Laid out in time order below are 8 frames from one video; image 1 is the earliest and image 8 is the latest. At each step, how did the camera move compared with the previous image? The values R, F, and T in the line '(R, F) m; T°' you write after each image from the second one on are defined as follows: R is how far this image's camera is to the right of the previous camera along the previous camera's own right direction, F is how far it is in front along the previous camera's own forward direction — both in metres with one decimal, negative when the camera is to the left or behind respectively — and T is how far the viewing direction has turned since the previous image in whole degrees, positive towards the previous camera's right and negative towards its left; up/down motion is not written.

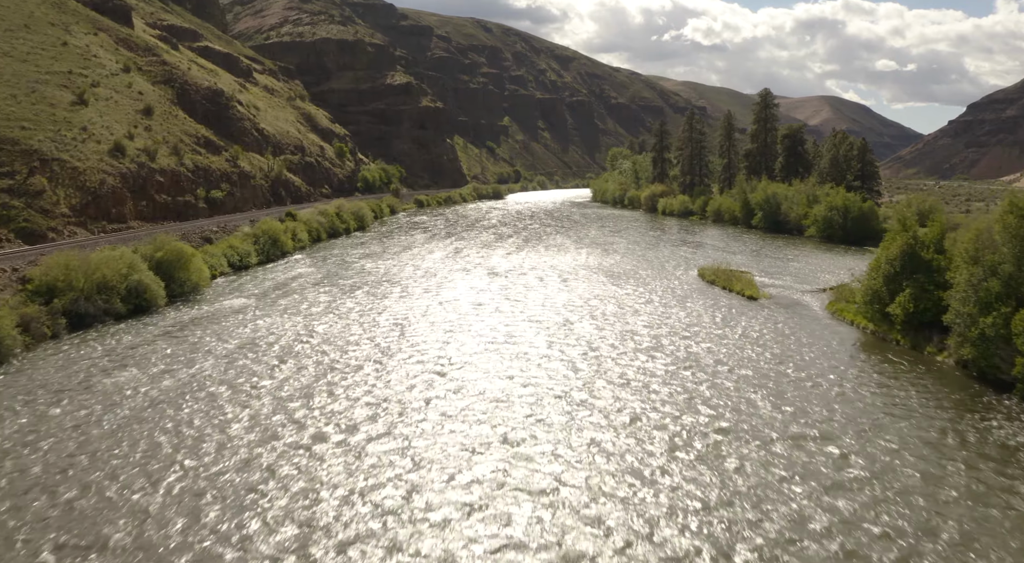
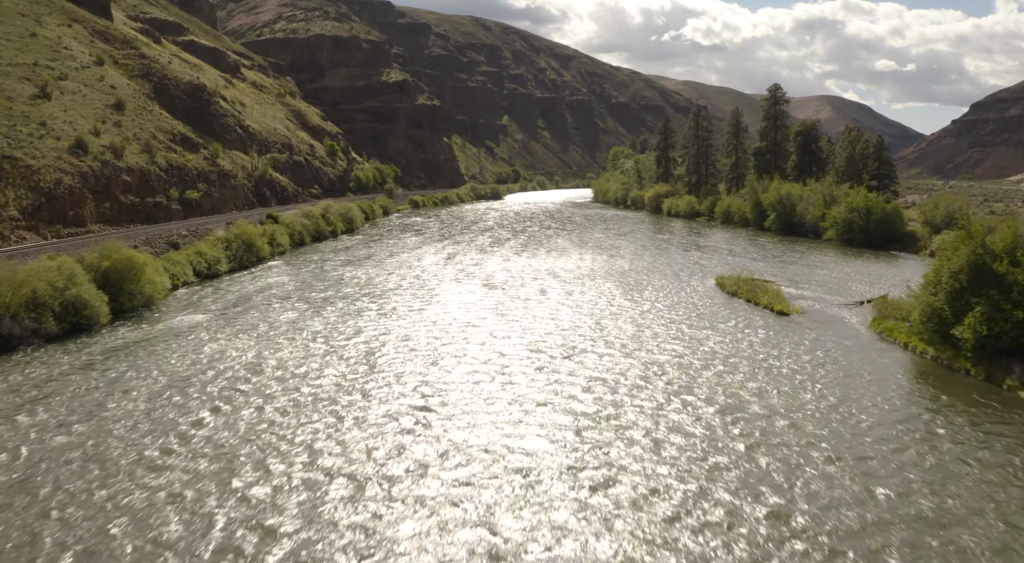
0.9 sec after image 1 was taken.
(+0.2, +5.3) m; 0°
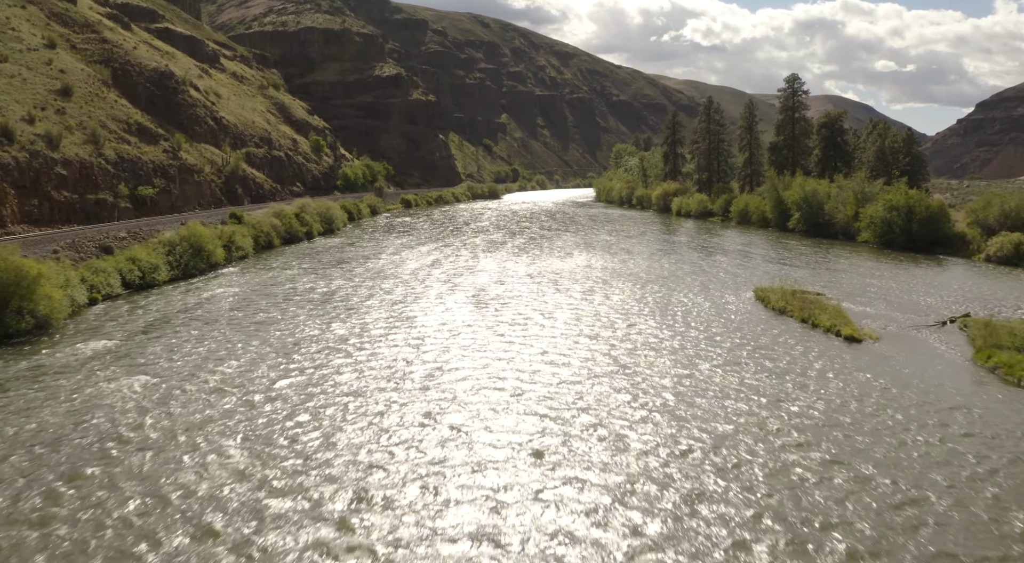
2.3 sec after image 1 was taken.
(+0.3, +8.3) m; 0°
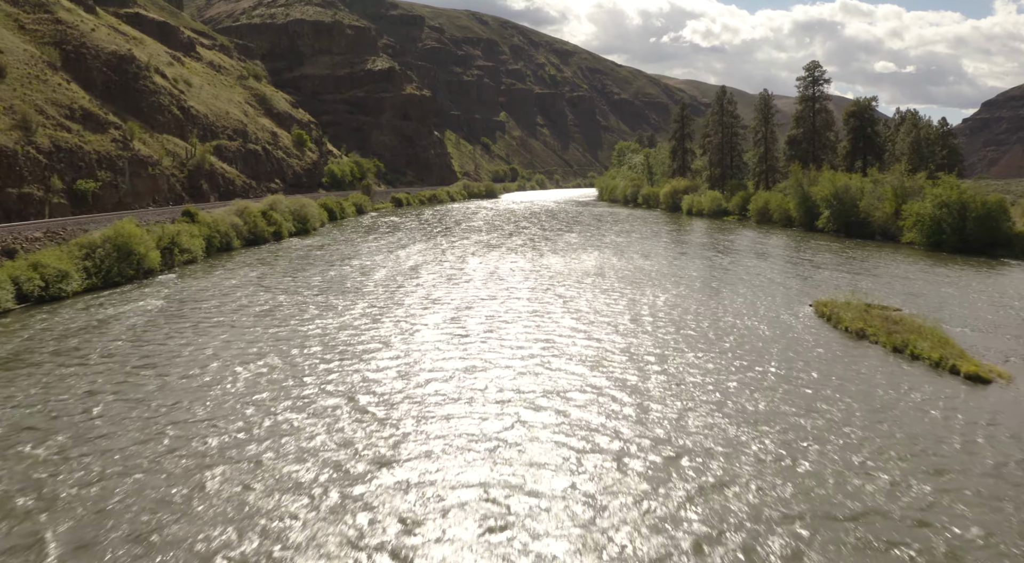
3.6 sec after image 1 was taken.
(+0.2, +8.2) m; 0°
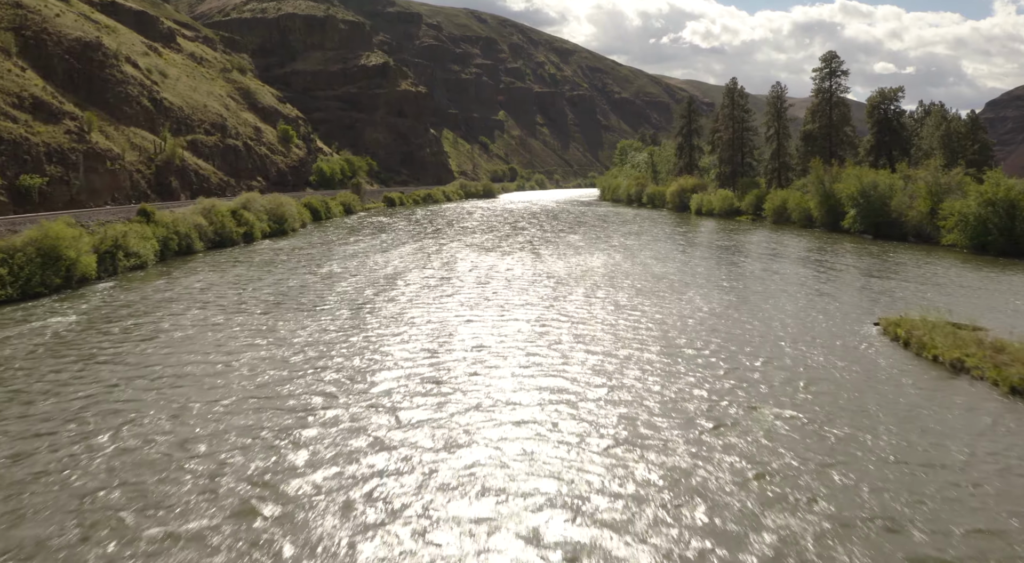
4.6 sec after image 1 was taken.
(+0.2, +5.9) m; 0°
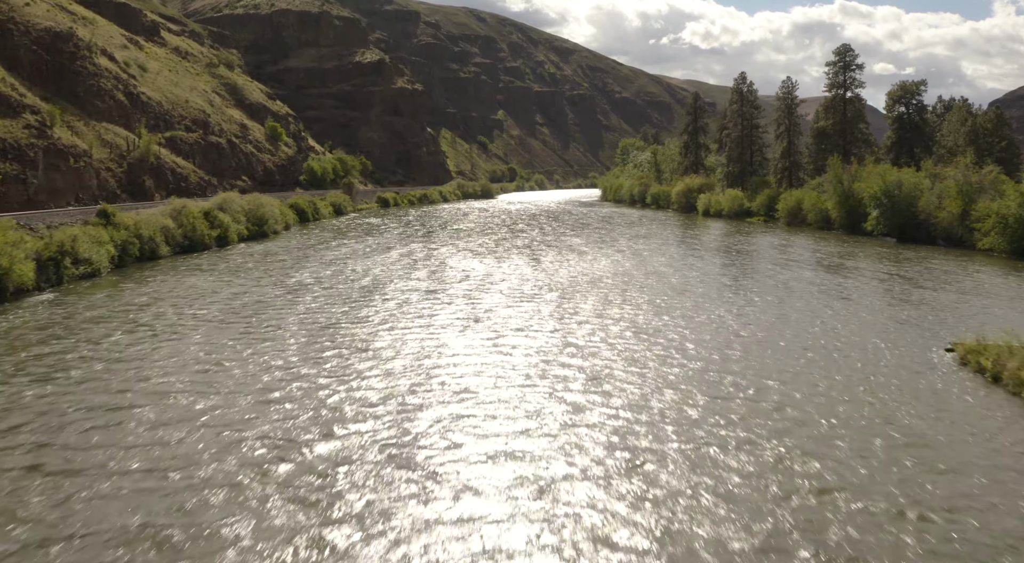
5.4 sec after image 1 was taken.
(+0.1, +4.4) m; 0°
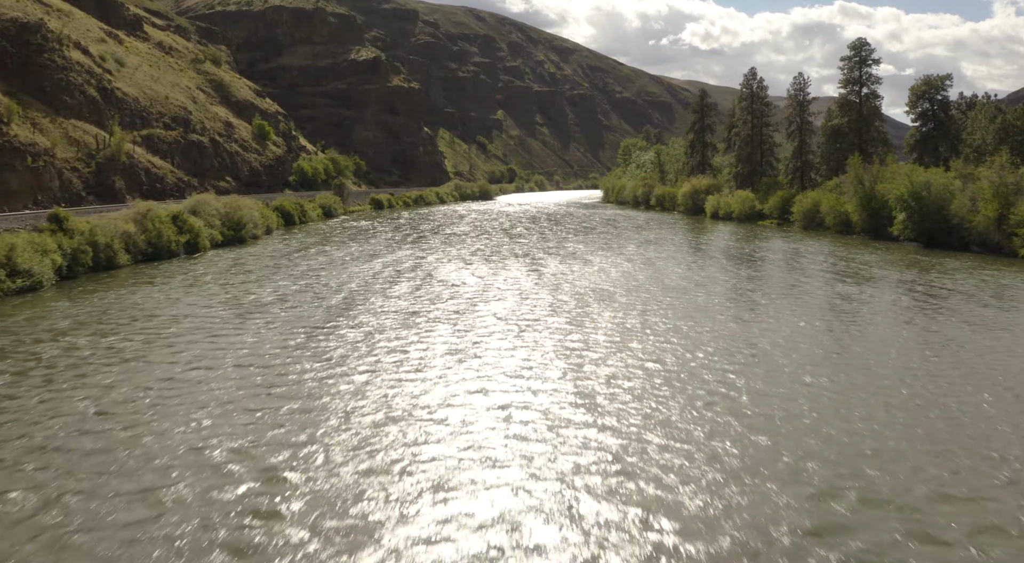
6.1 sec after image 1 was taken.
(+0.1, +4.3) m; 0°
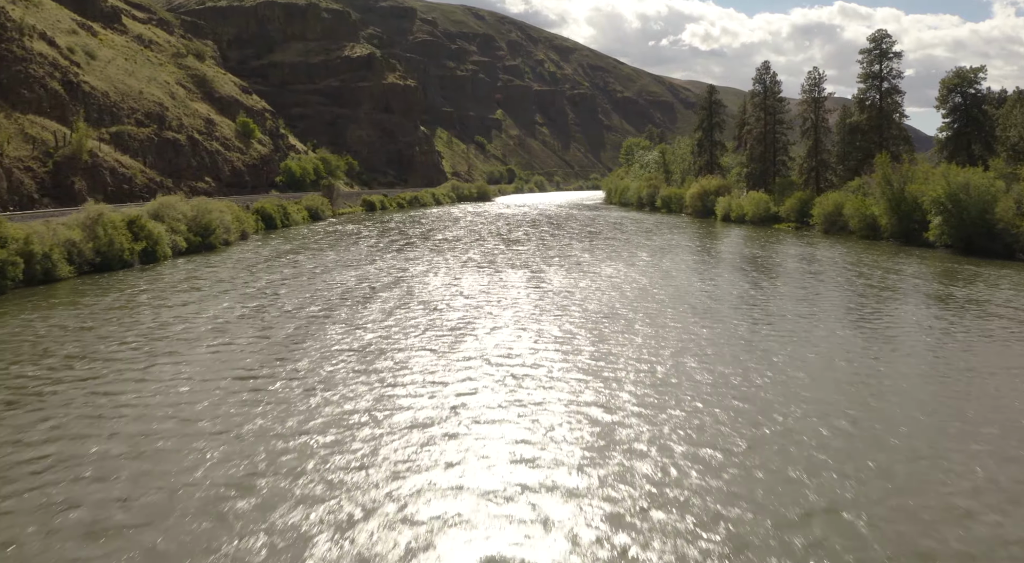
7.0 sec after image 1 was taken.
(+0.1, +5.0) m; 0°
